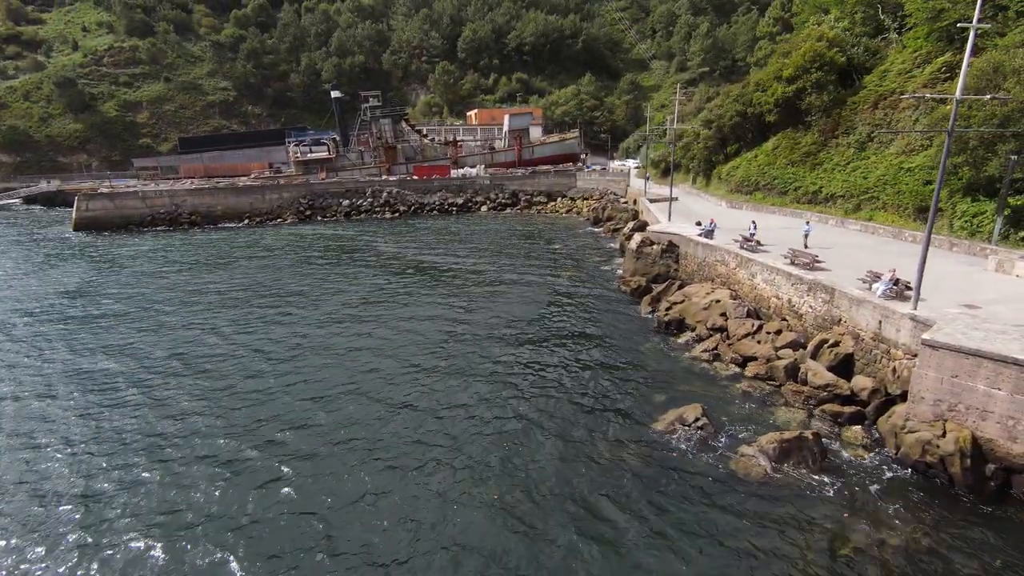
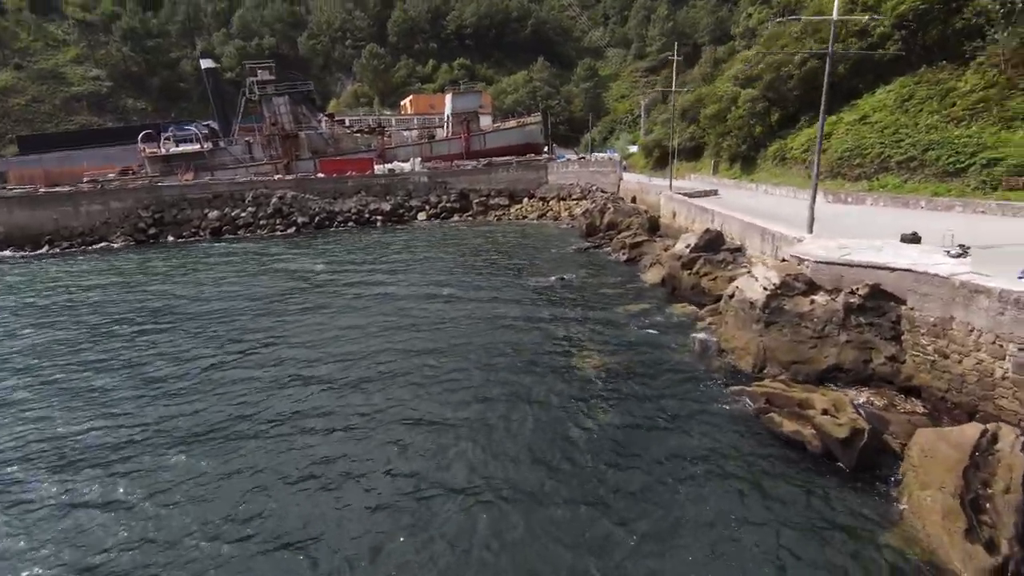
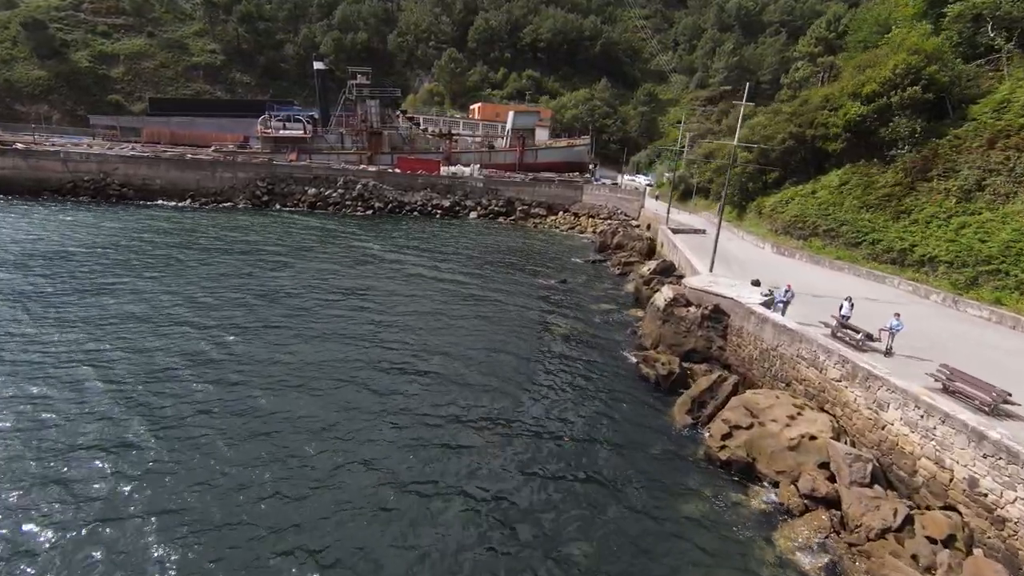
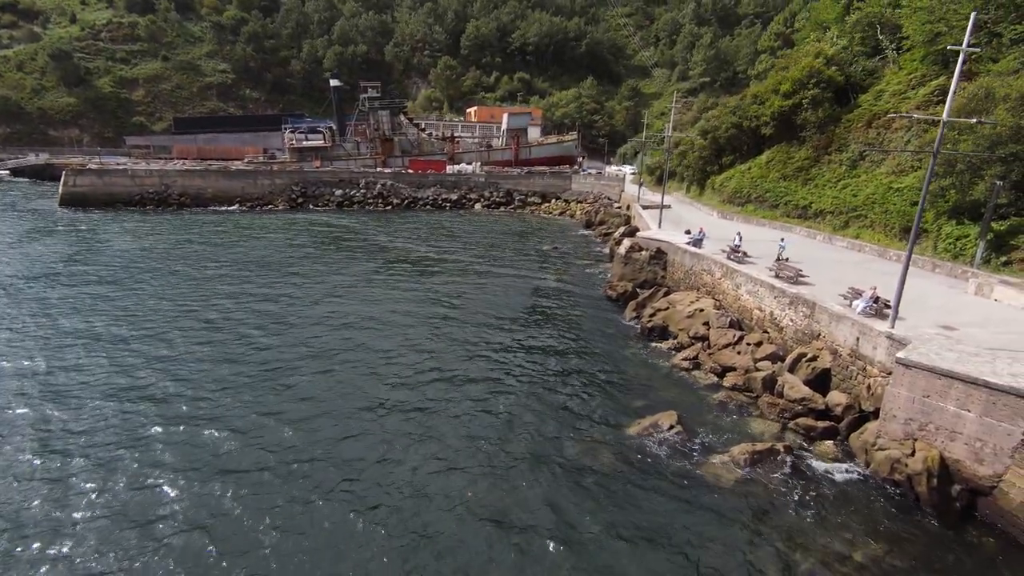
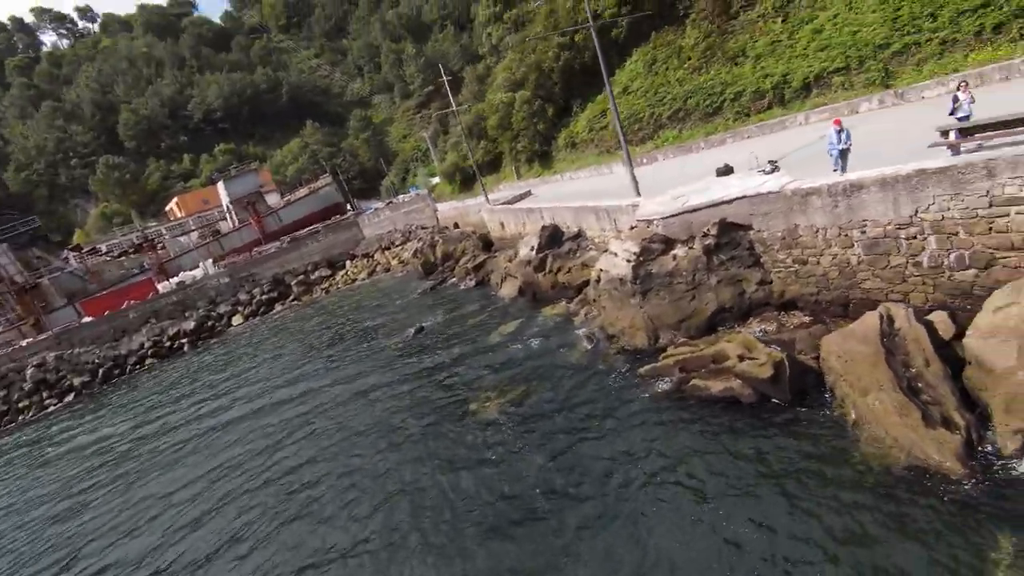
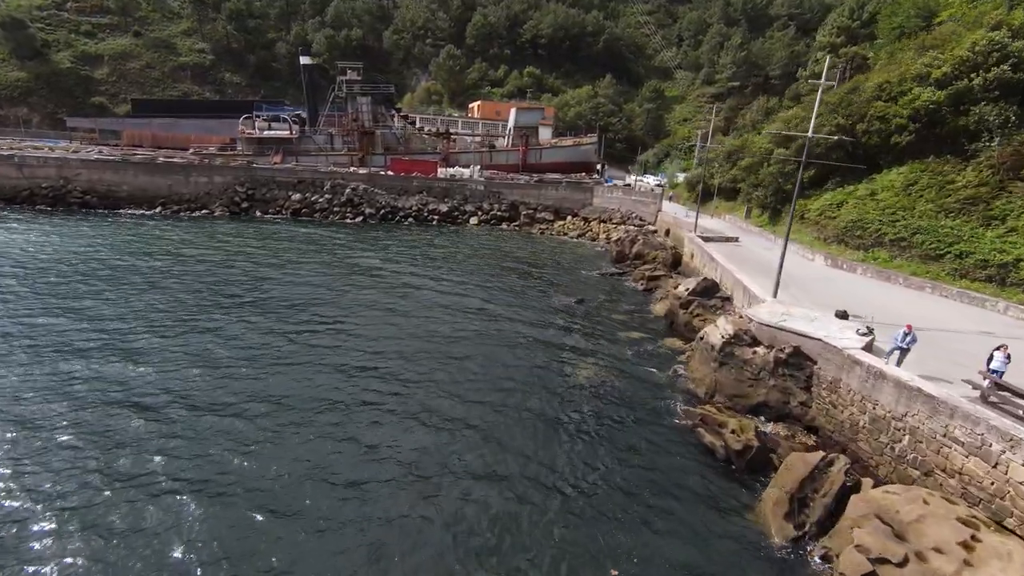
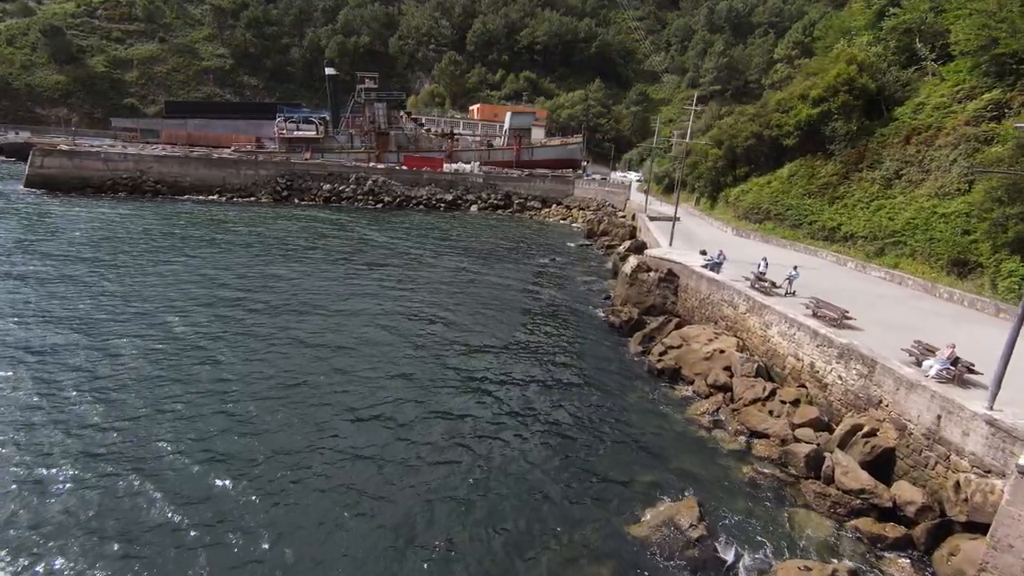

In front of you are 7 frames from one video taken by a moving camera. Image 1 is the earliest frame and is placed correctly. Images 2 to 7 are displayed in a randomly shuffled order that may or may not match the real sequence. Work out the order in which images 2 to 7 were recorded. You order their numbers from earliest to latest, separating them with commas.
4, 7, 3, 6, 2, 5
